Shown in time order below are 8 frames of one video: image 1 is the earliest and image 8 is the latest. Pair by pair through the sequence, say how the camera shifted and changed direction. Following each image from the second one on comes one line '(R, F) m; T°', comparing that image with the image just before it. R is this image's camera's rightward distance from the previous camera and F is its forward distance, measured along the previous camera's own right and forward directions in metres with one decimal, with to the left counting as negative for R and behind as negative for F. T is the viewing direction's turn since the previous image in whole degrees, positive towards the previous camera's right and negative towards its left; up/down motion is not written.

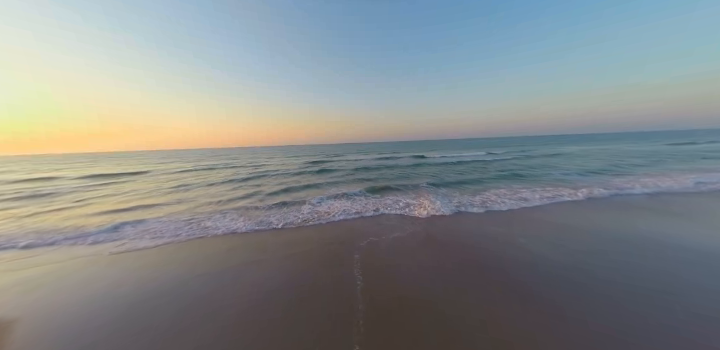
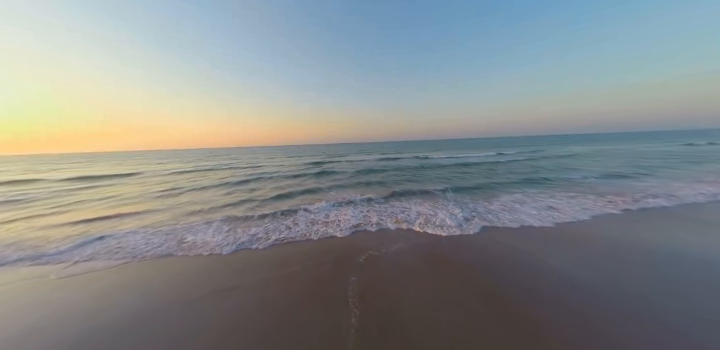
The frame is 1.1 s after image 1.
(-0.2, +1.0) m; 0°
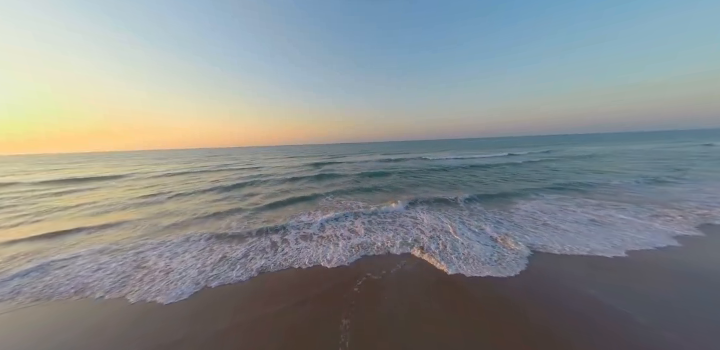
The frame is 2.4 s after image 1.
(-0.3, +1.2) m; 0°
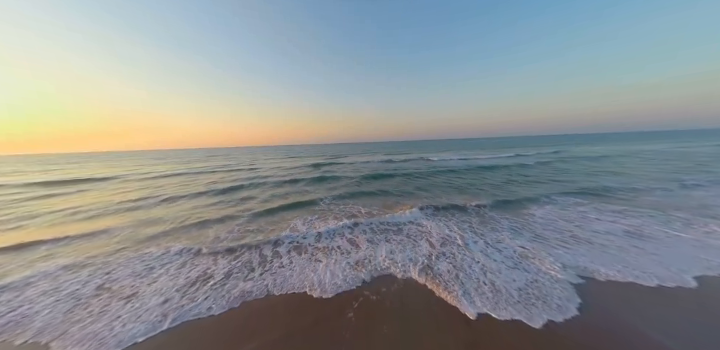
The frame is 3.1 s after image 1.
(-0.2, +0.7) m; 0°
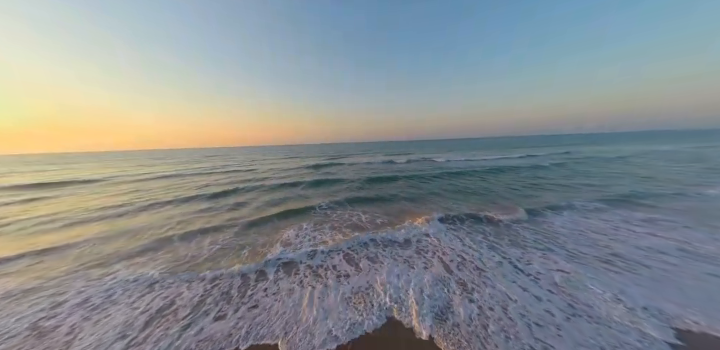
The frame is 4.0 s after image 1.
(-0.1, +0.9) m; 0°
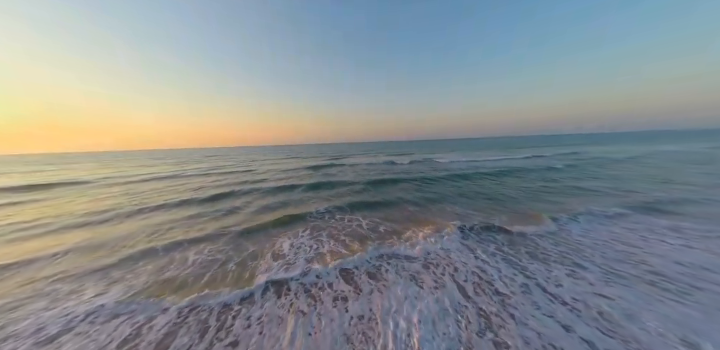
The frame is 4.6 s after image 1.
(-0.1, +0.7) m; 0°
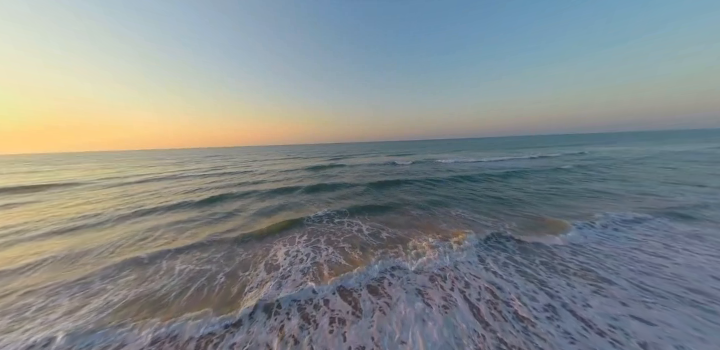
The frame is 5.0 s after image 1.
(0.0, +0.5) m; 0°
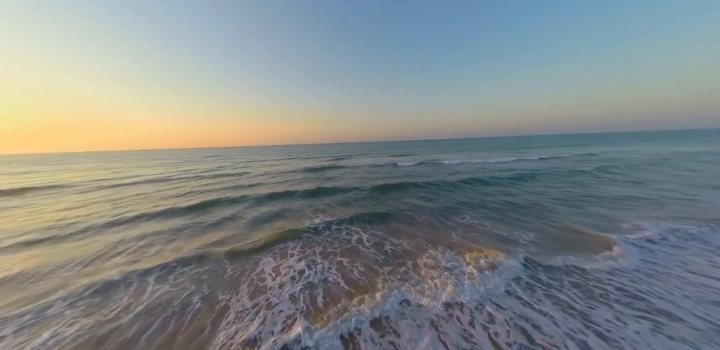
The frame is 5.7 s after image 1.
(-0.1, +0.8) m; 0°
